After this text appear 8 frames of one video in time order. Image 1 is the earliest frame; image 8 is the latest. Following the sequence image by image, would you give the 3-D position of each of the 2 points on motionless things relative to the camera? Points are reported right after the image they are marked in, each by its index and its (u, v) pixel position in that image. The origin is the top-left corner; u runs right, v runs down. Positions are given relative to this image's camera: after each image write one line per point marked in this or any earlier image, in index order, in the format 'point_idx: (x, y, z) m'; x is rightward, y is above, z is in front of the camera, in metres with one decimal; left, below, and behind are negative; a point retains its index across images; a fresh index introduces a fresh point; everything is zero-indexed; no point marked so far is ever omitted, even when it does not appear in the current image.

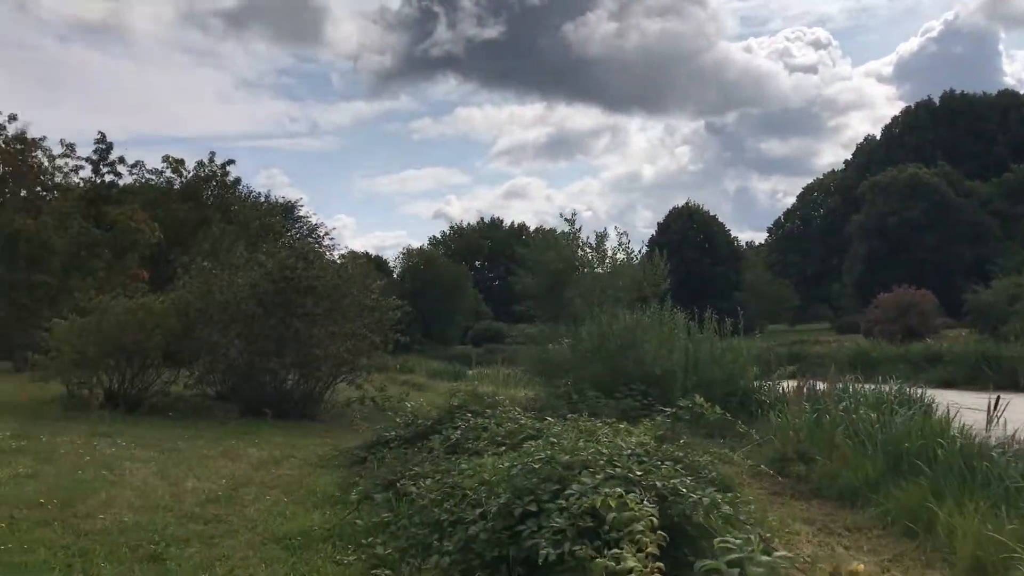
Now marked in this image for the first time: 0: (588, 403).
0: (+1.0, -1.6, +13.2) m
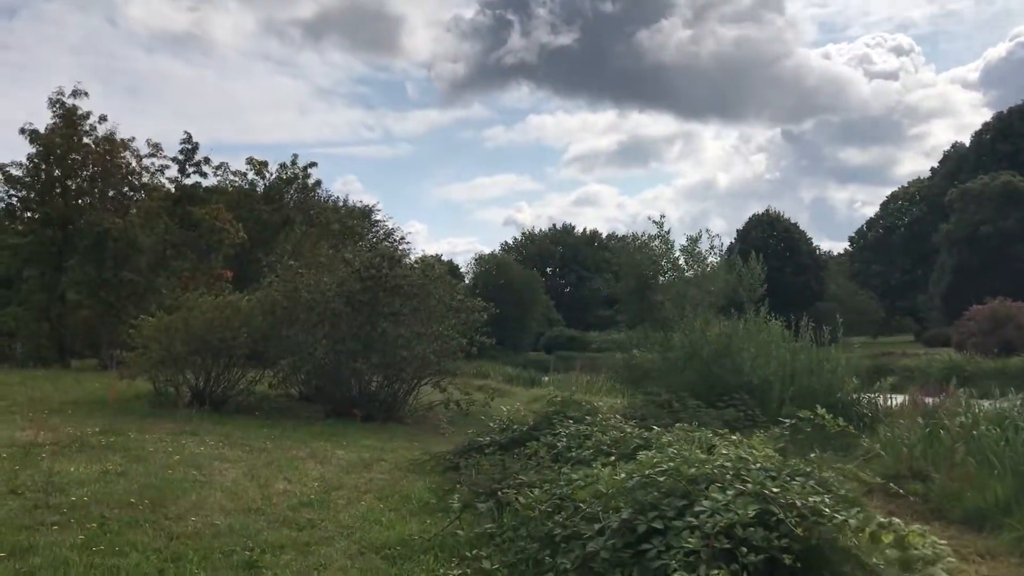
0: (+2.3, -1.6, +12.4) m
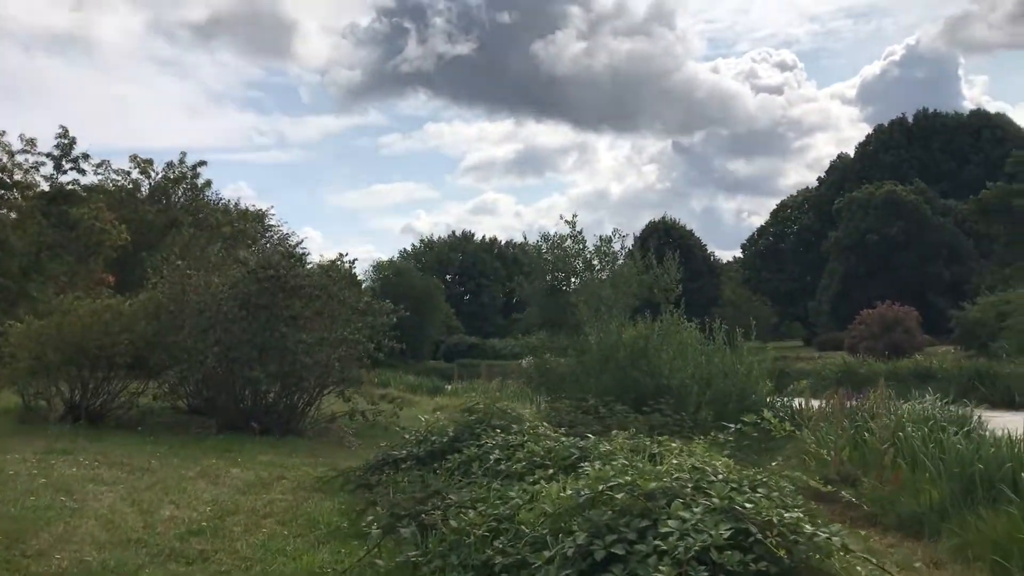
0: (+1.3, -1.6, +11.7) m
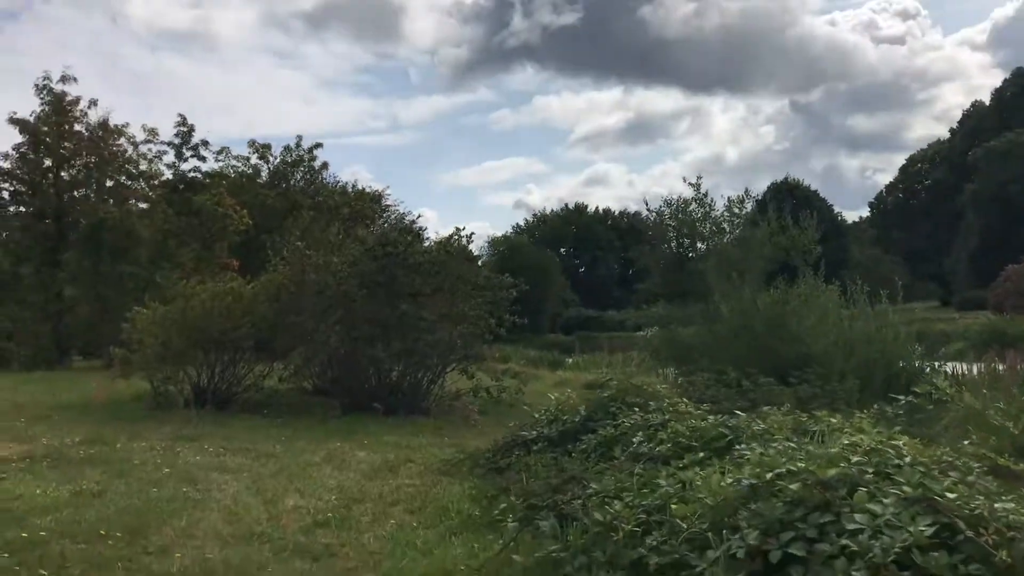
0: (+2.8, -1.1, +10.7) m
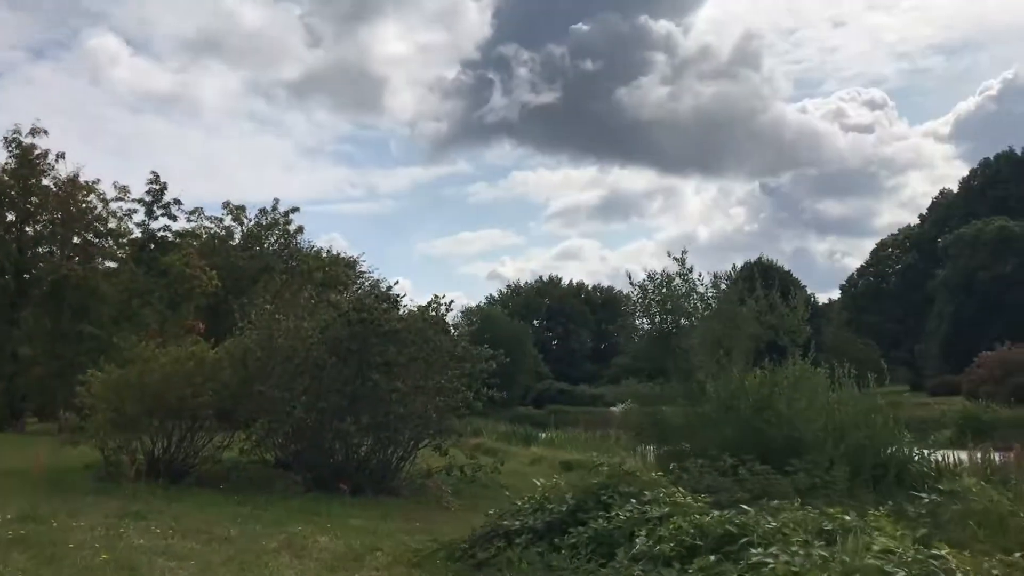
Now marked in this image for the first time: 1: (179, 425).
0: (+2.6, -2.0, +10.0) m
1: (-4.8, -2.0, +13.9) m
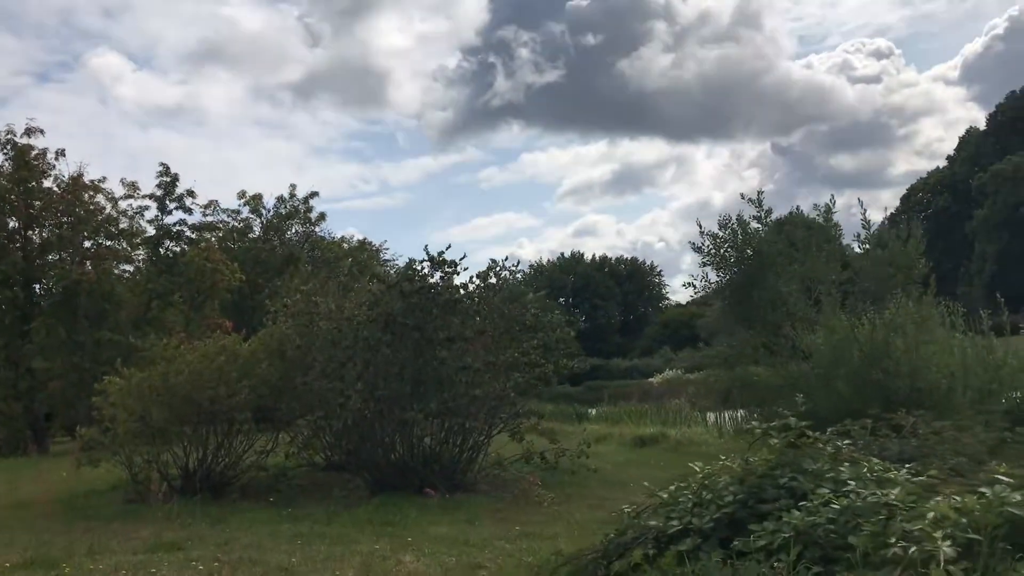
0: (+3.6, -1.2, +7.9) m
1: (-3.7, -1.8, +11.9) m
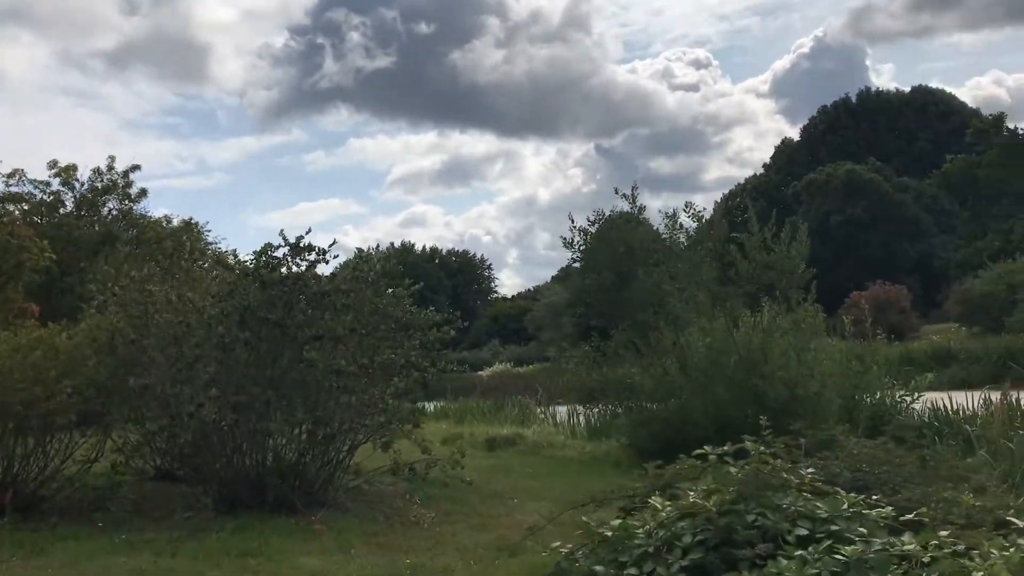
0: (+2.9, -1.3, +7.3) m
1: (-5.1, -1.6, +10.0) m
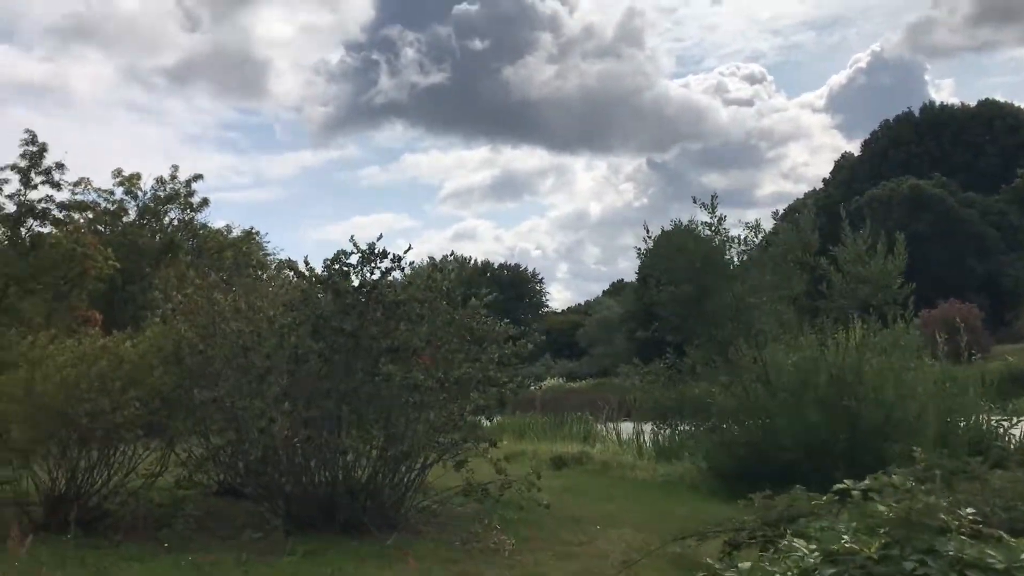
0: (+3.6, -1.4, +6.5) m
1: (-4.2, -1.7, +9.6) m
